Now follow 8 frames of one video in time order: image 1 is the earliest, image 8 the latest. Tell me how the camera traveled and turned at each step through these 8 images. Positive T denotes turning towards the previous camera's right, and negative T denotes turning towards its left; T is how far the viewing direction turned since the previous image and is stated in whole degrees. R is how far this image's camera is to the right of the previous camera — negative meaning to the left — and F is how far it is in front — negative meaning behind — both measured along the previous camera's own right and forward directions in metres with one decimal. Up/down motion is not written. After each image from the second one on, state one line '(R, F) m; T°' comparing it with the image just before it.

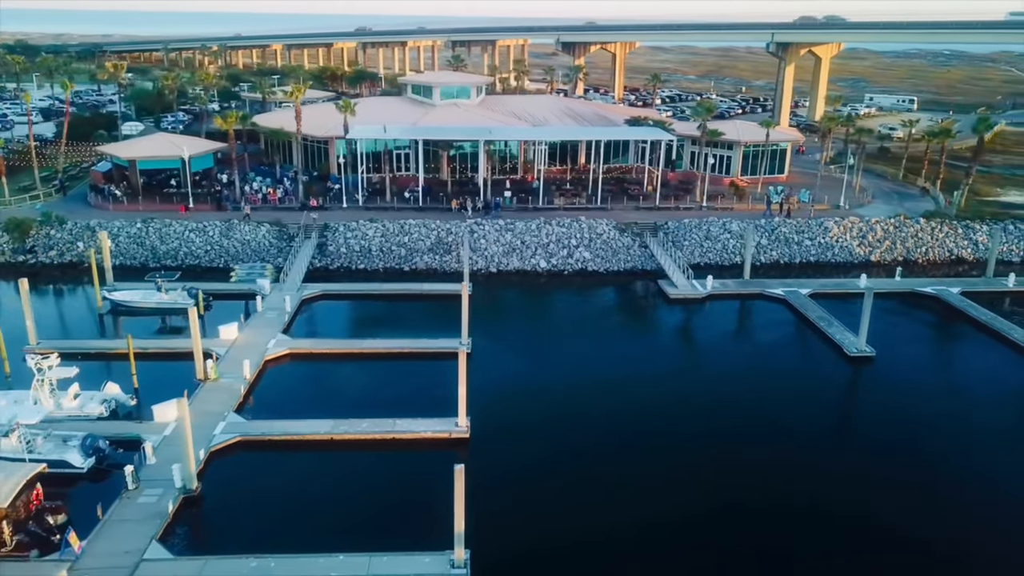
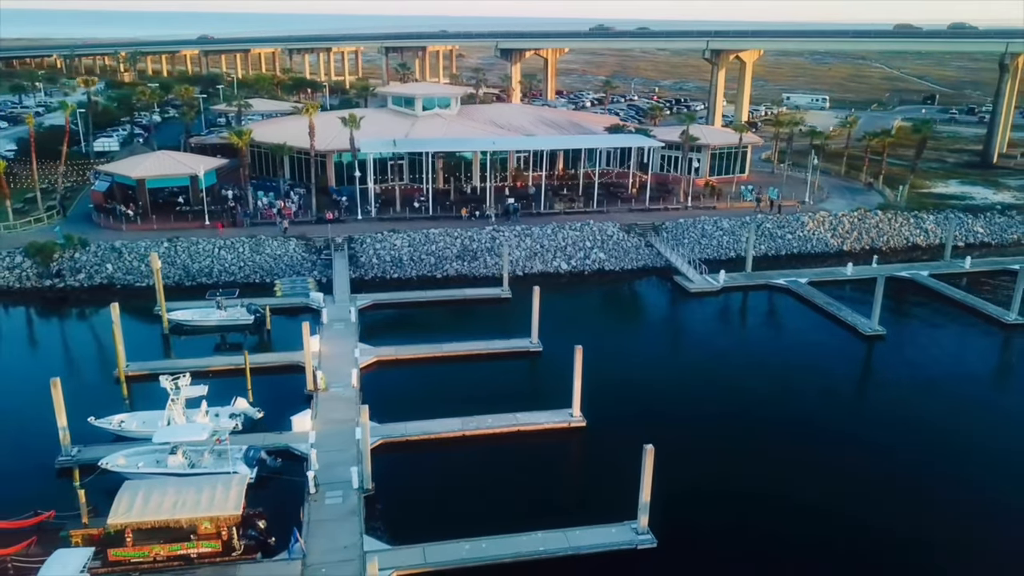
(-7.3, -2.3) m; +8°
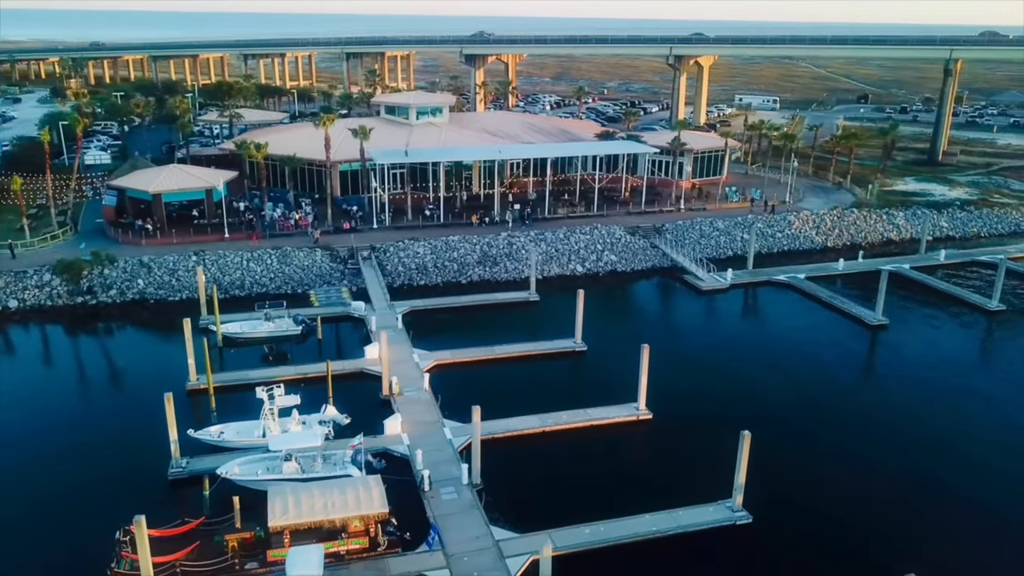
(-5.1, -1.8) m; +5°
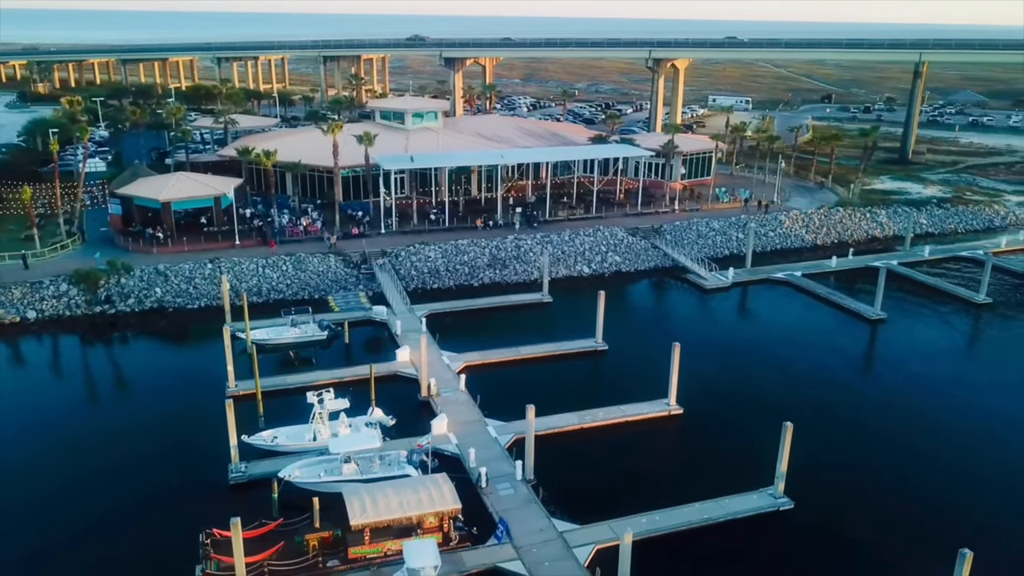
(-2.9, -1.1) m; +3°
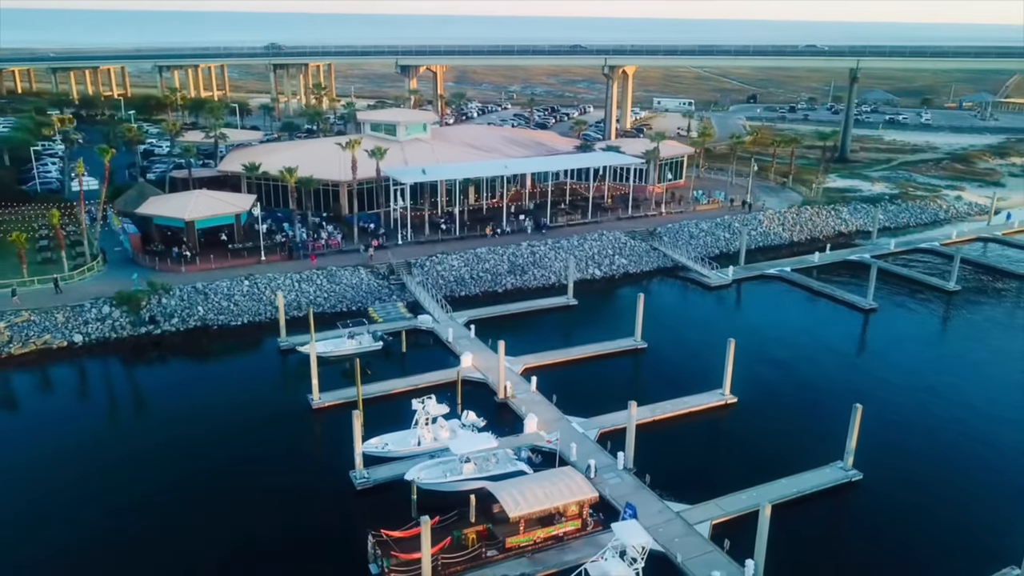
(-6.7, -2.2) m; +6°
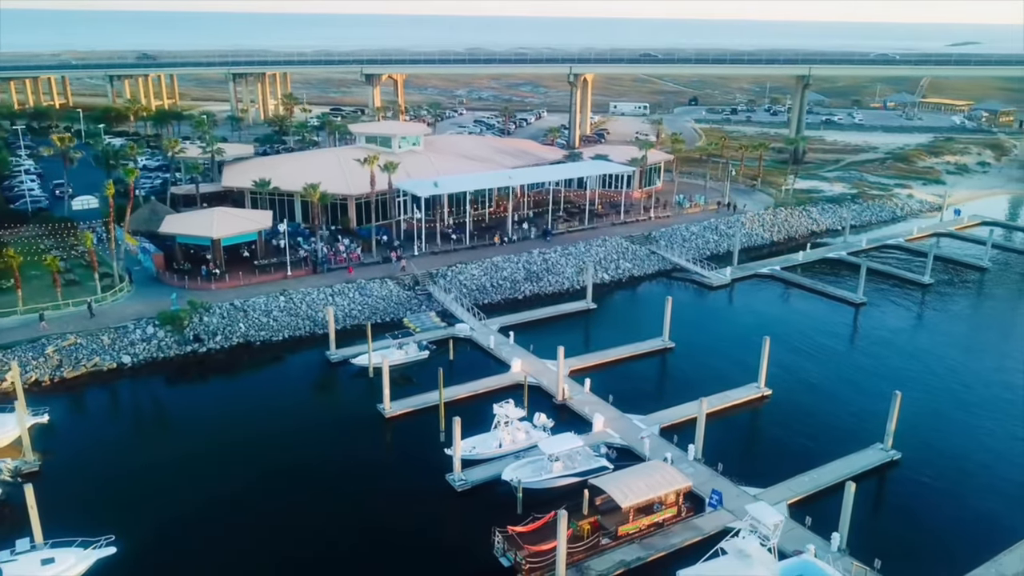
(-6.0, -2.1) m; +5°
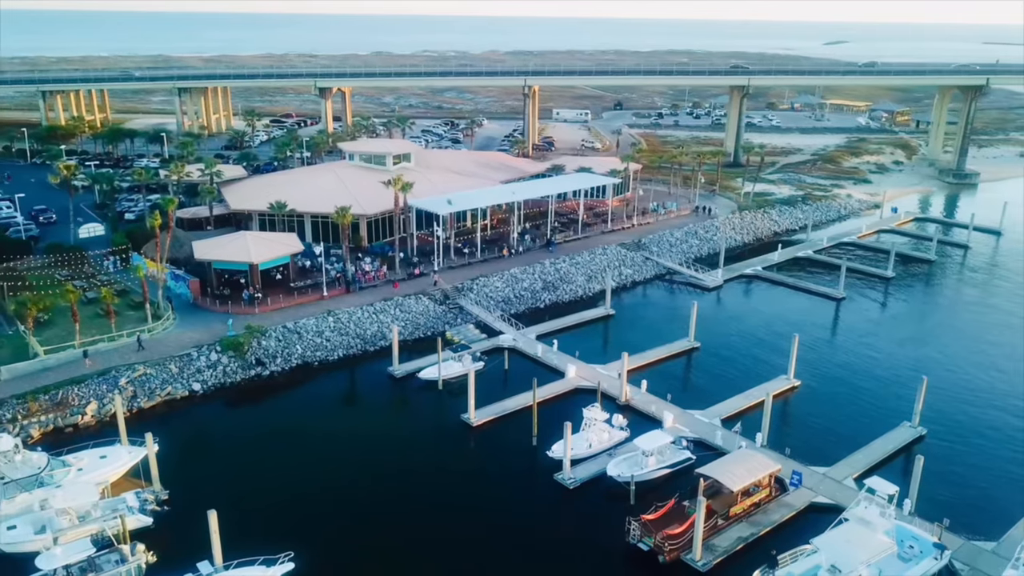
(-8.3, -2.8) m; +7°
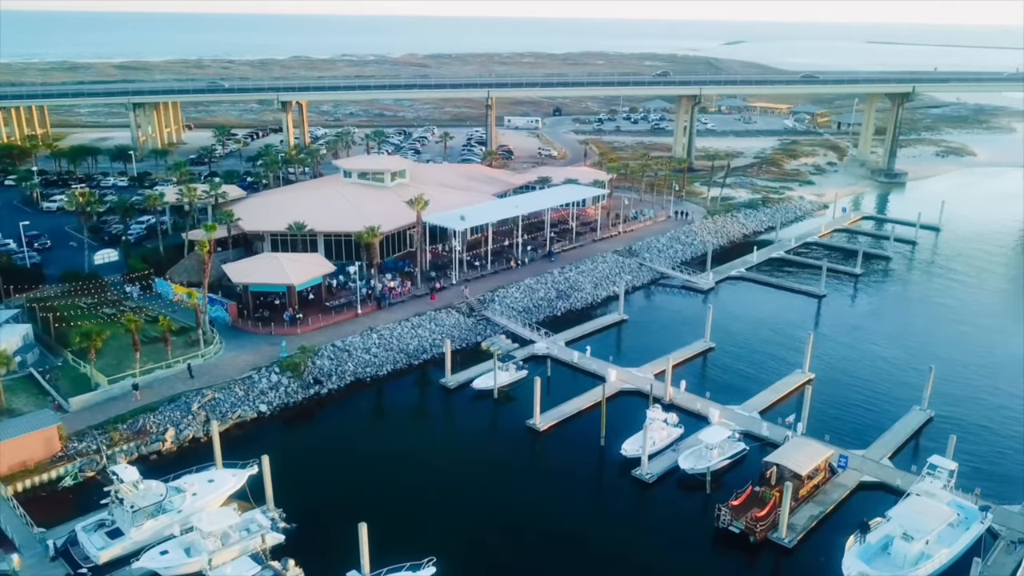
(-7.6, -2.6) m; +6°
